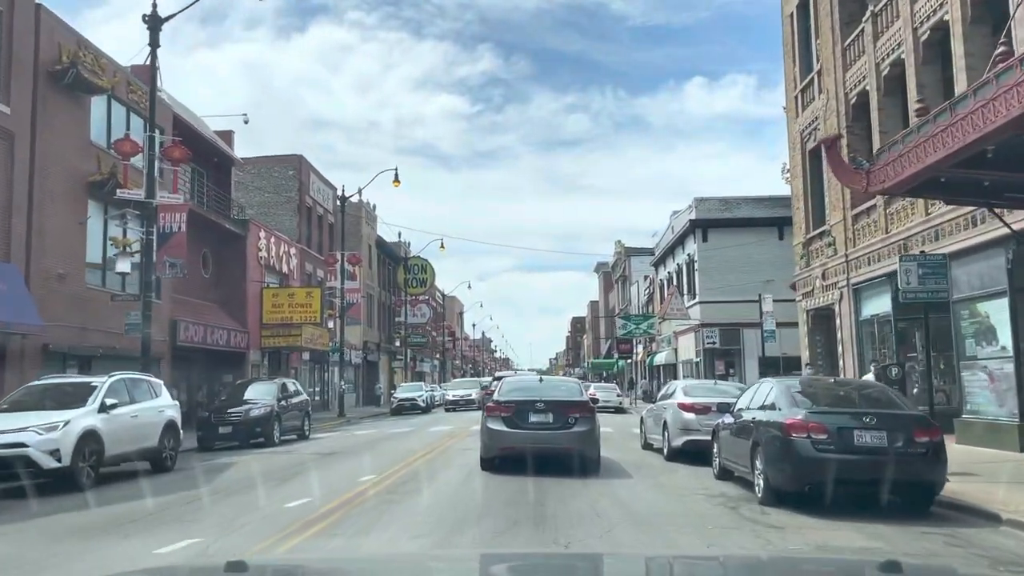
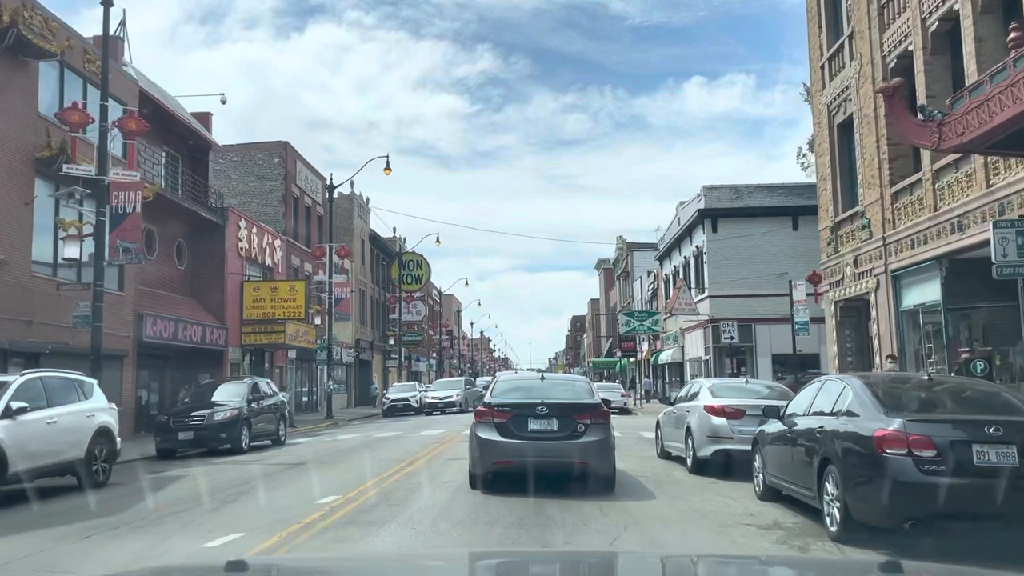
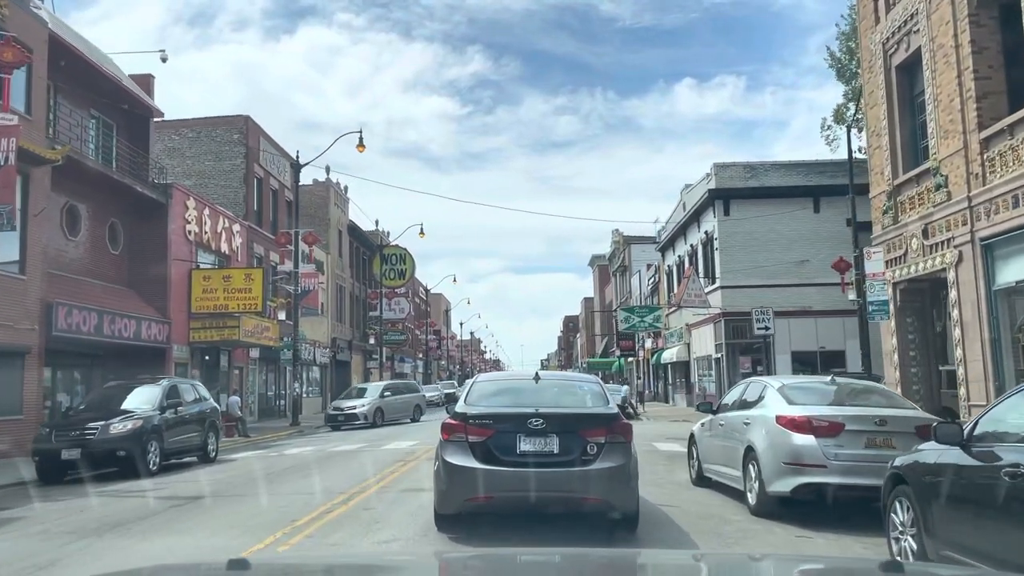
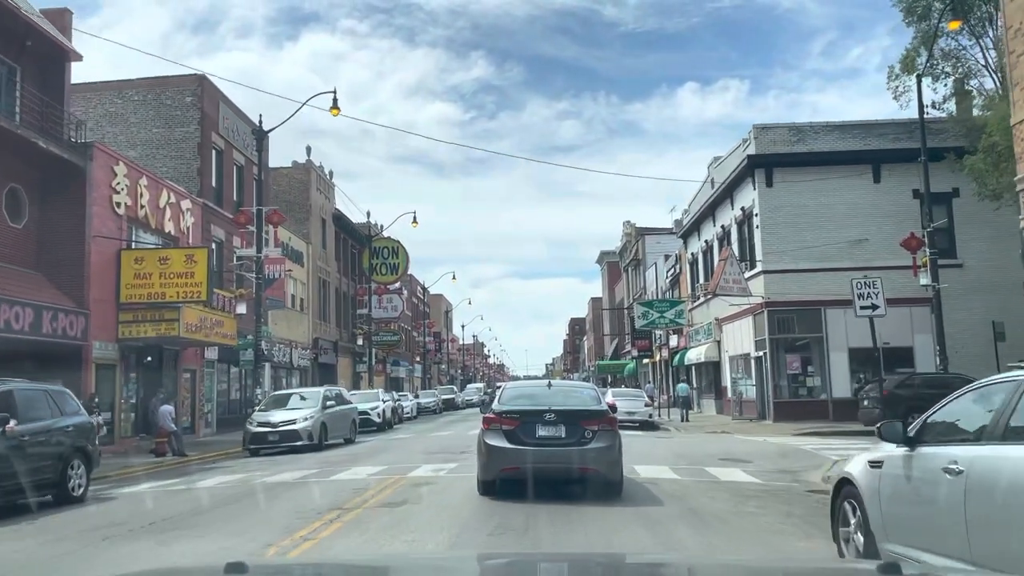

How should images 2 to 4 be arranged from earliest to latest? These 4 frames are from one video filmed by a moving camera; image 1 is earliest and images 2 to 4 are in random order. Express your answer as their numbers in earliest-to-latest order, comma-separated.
2, 3, 4
